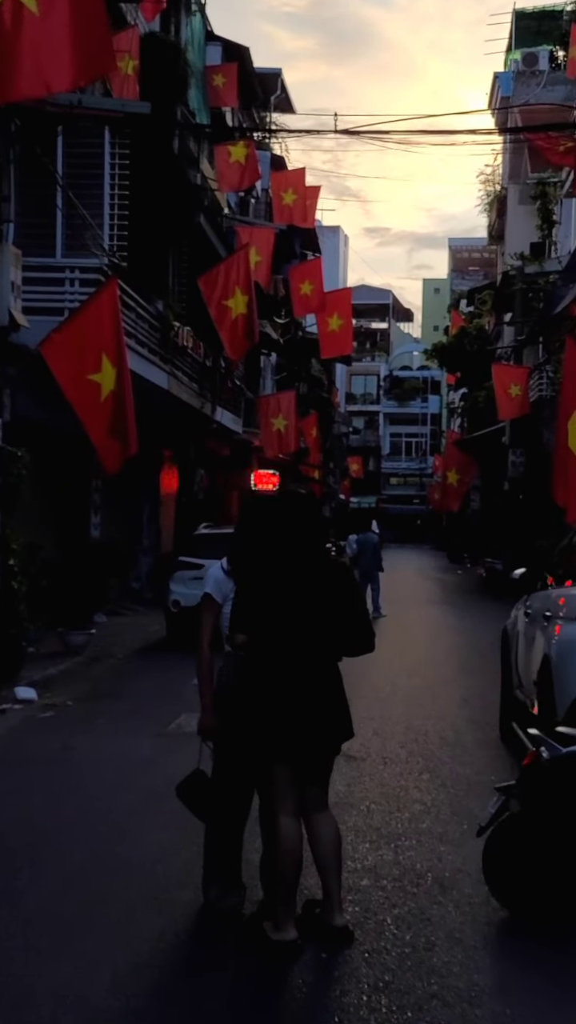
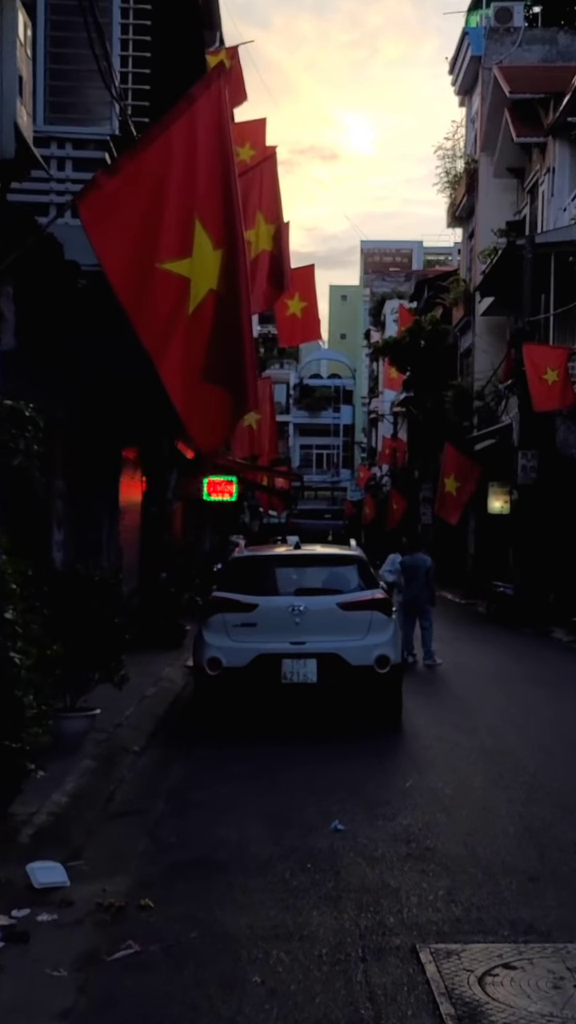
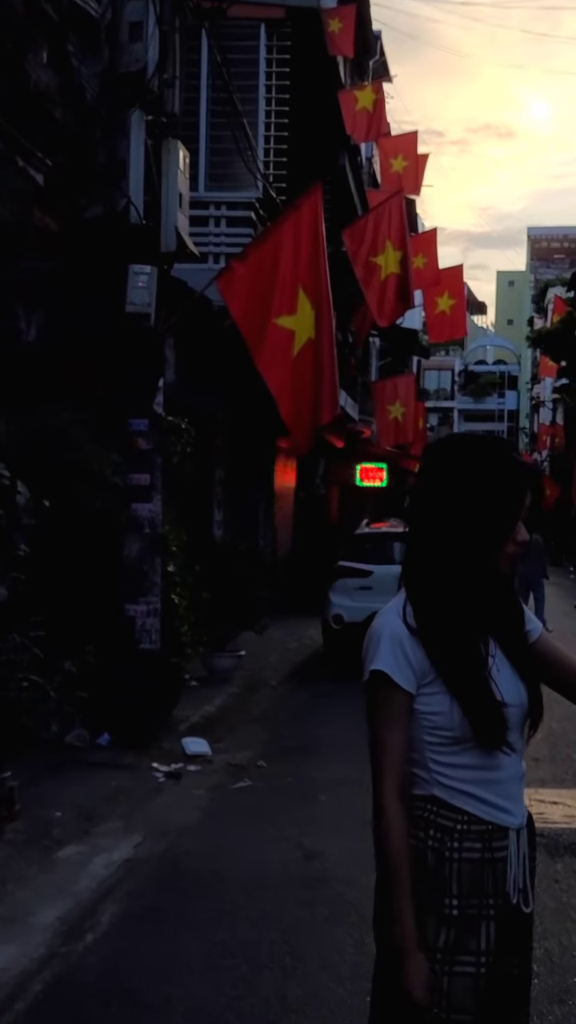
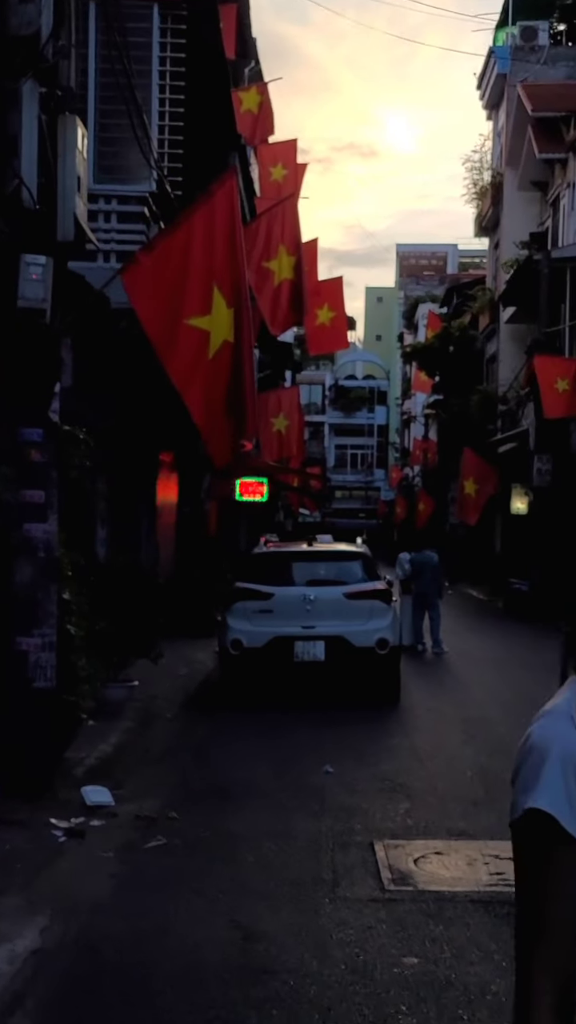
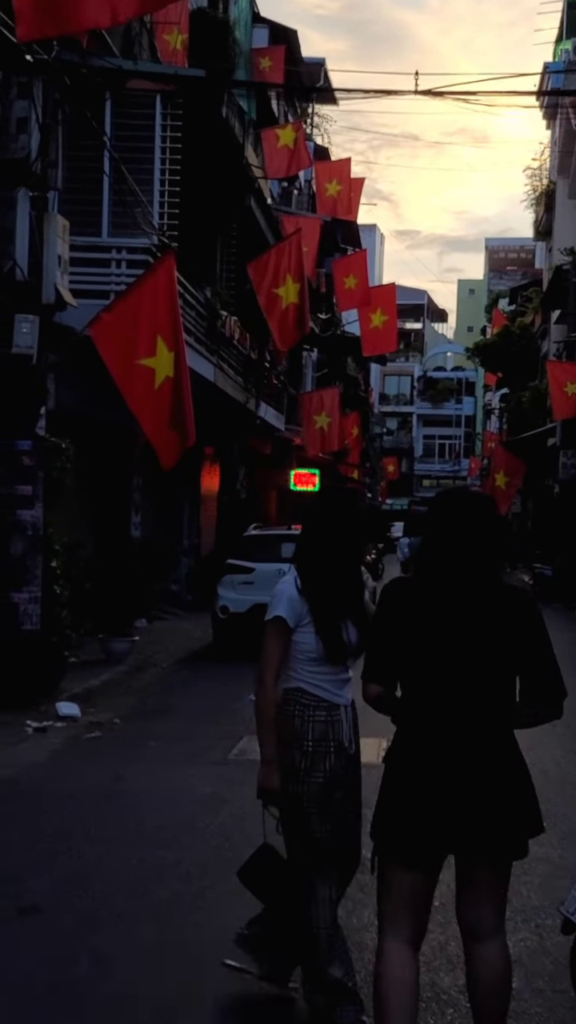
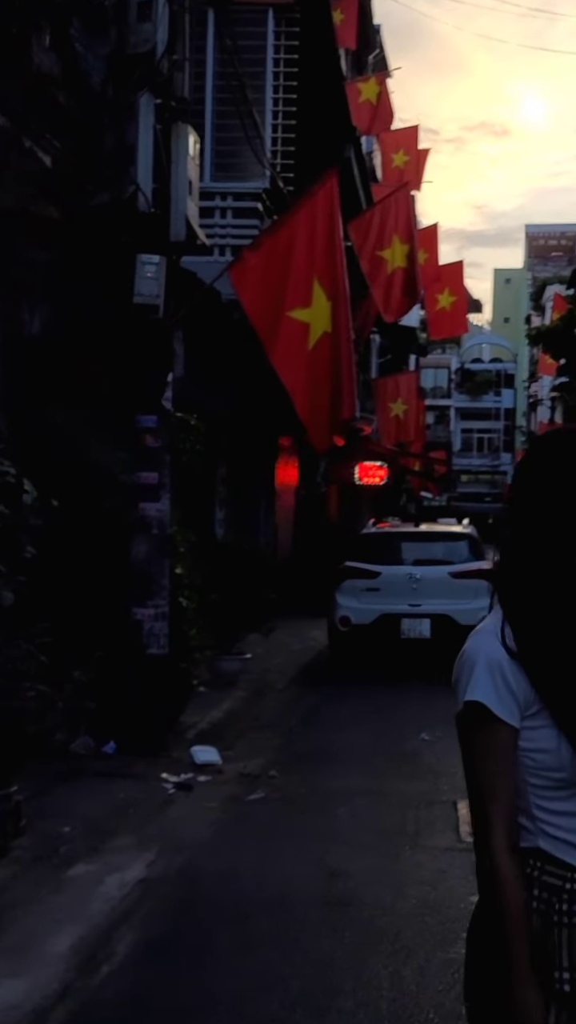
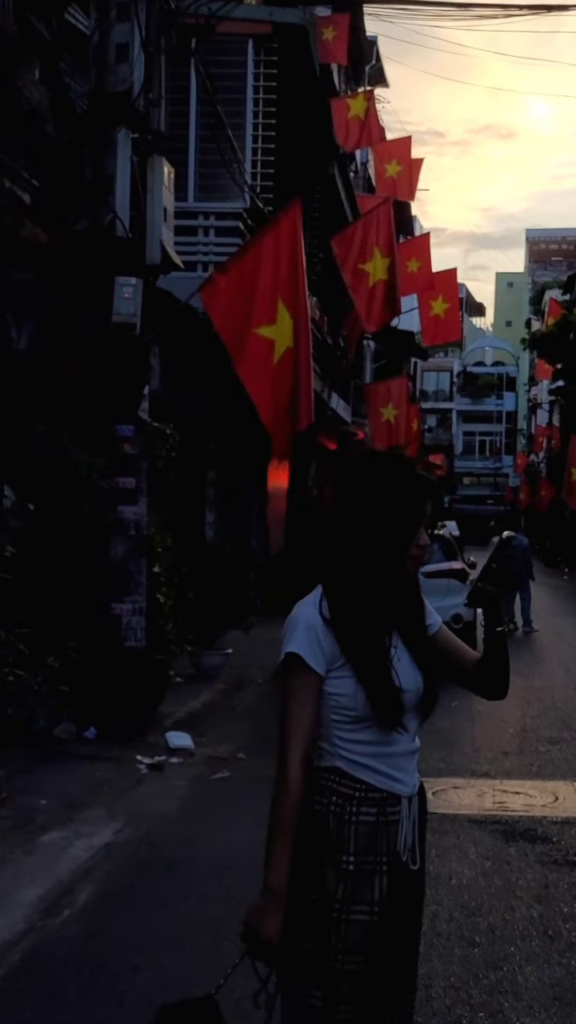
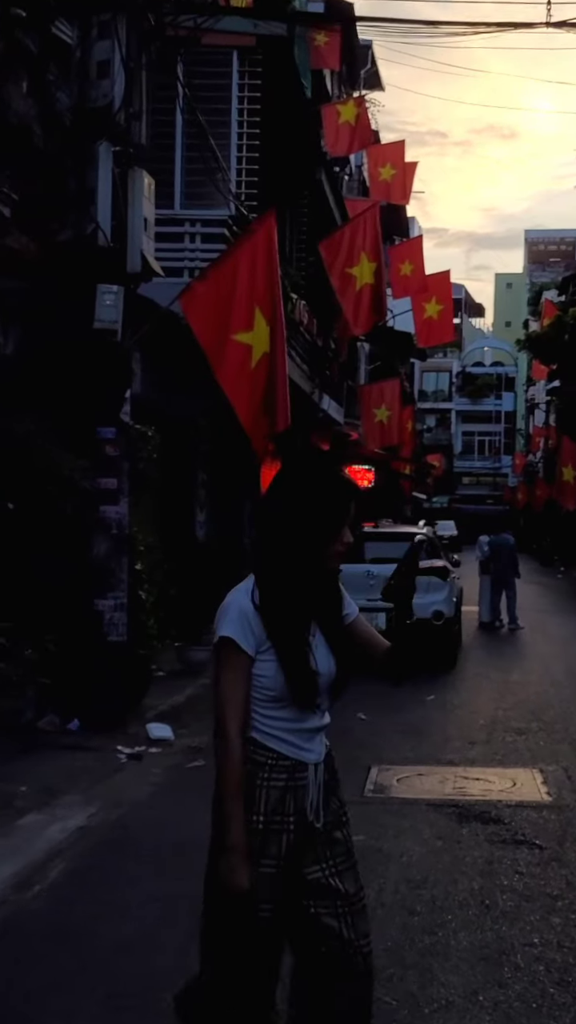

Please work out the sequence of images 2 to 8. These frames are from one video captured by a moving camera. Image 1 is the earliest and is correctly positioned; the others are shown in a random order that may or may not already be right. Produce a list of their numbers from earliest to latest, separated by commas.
5, 8, 7, 3, 6, 4, 2
